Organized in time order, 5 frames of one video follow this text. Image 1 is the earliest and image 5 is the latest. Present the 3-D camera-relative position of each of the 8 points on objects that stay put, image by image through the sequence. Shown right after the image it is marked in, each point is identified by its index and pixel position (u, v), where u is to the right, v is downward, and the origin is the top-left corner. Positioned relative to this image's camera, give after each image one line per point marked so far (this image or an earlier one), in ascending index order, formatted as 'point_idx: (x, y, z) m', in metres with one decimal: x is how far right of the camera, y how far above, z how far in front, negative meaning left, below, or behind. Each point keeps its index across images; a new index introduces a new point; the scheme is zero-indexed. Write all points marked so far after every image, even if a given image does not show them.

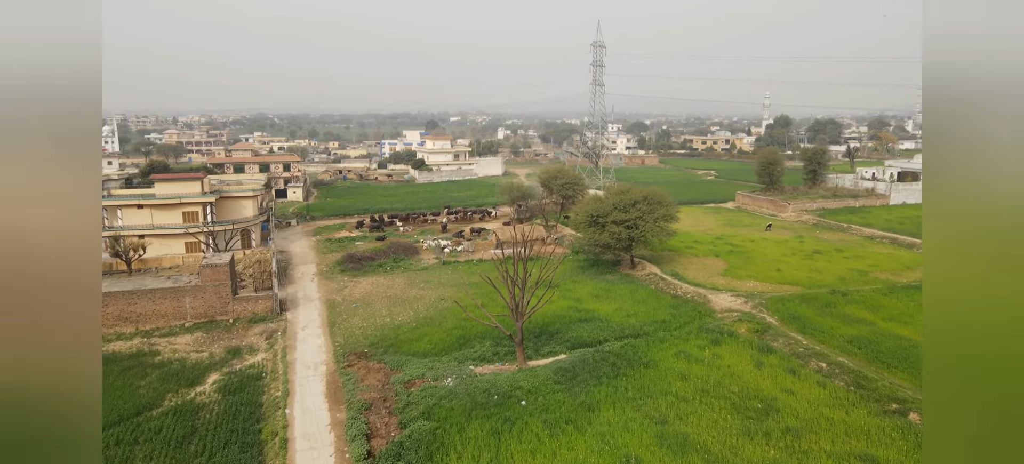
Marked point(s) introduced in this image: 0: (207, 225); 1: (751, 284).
0: (-8.0, +0.2, +14.7) m
1: (+5.2, -1.1, +12.1) m
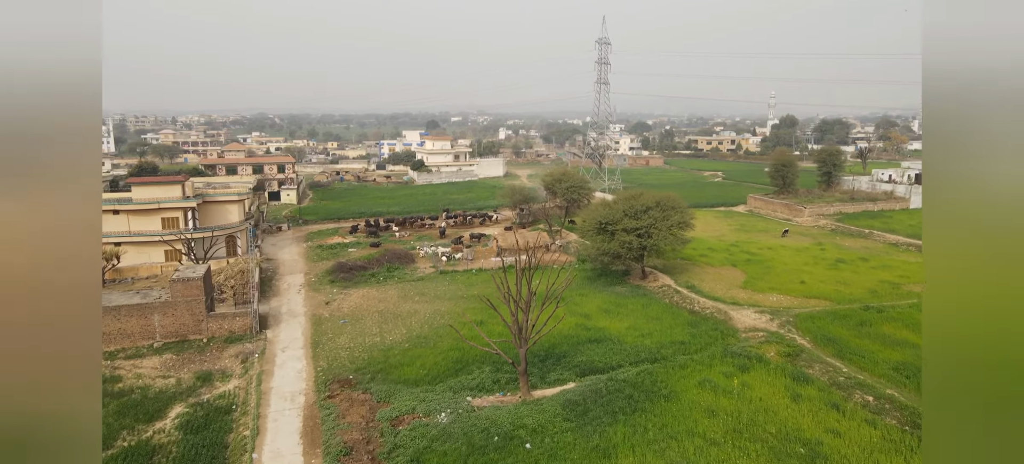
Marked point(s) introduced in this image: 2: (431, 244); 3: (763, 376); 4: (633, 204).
0: (-8.0, 0.0, +13.7) m
1: (+5.2, -1.3, +11.1) m
2: (-2.5, -0.4, +17.0) m
3: (+3.5, -2.0, +7.7) m
4: (+2.7, +0.6, +12.5) m
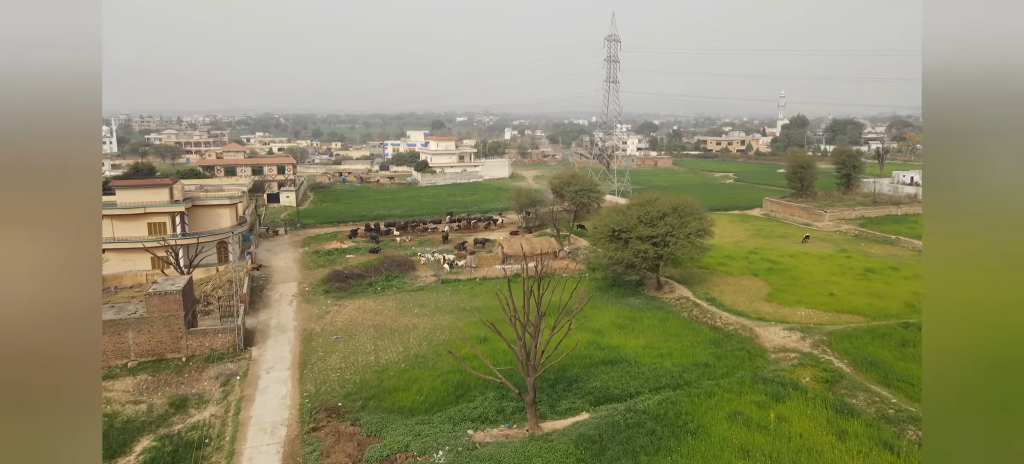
0: (-7.8, -0.1, +13.0) m
1: (+5.4, -1.5, +10.2) m
2: (-2.3, -0.5, +16.2) m
3: (+3.5, -2.1, +6.8) m
4: (+2.8, +0.5, +11.6) m
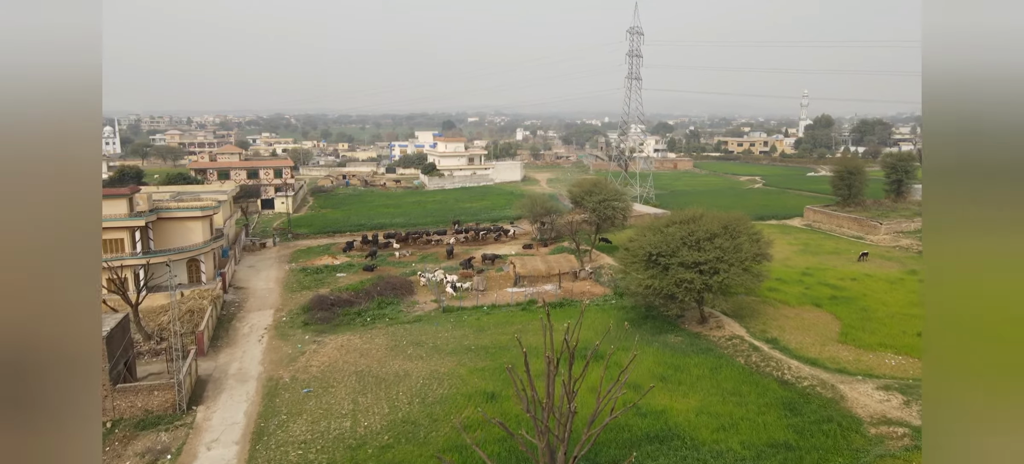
0: (-7.6, -0.5, +11.2) m
1: (+5.6, -1.9, +8.1) m
2: (-2.0, -0.9, +14.3) m
3: (+3.7, -2.5, +4.8) m
4: (+3.1, +0.1, +9.6) m
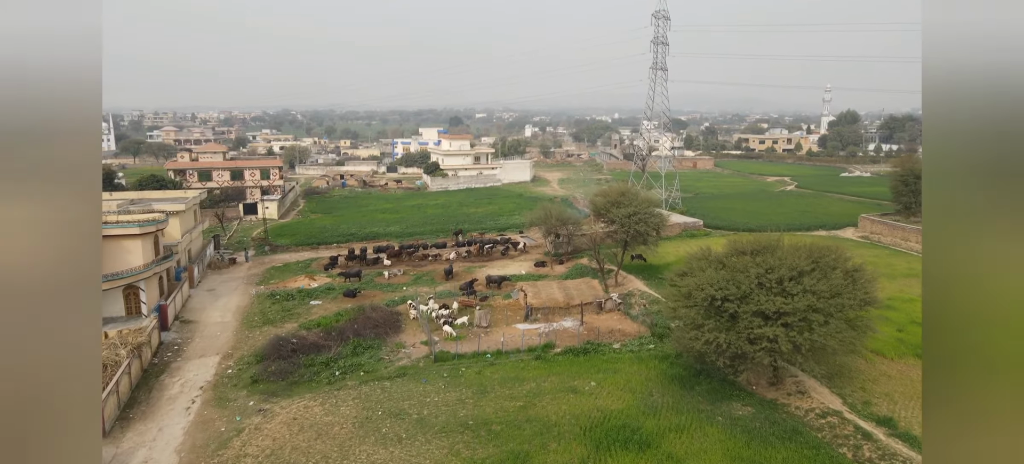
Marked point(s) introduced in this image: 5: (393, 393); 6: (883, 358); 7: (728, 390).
0: (-7.4, -0.9, +8.9) m
1: (+5.7, -2.3, +5.6) m
2: (-1.8, -1.3, +11.9) m
3: (+3.8, -3.0, +2.3) m
4: (+3.2, -0.4, +7.1) m
5: (-1.6, -2.2, +7.5) m
6: (+5.4, -1.8, +8.0) m
7: (+2.9, -2.1, +7.4) m
